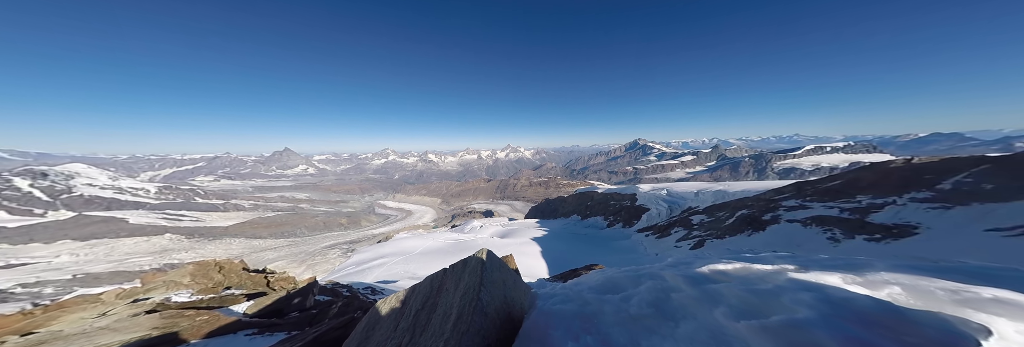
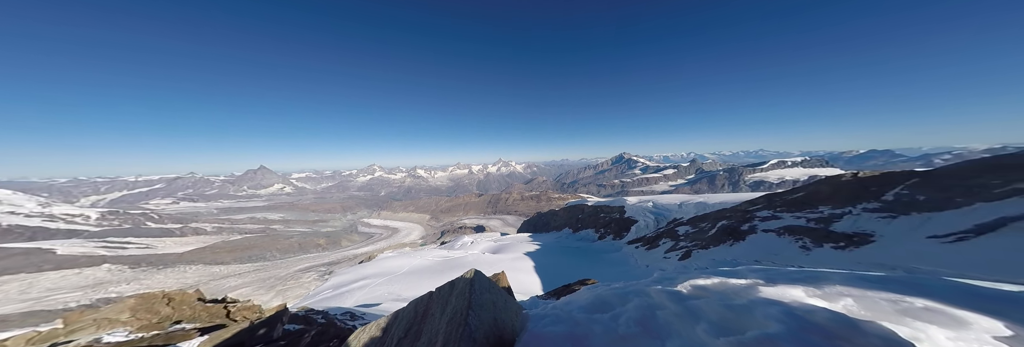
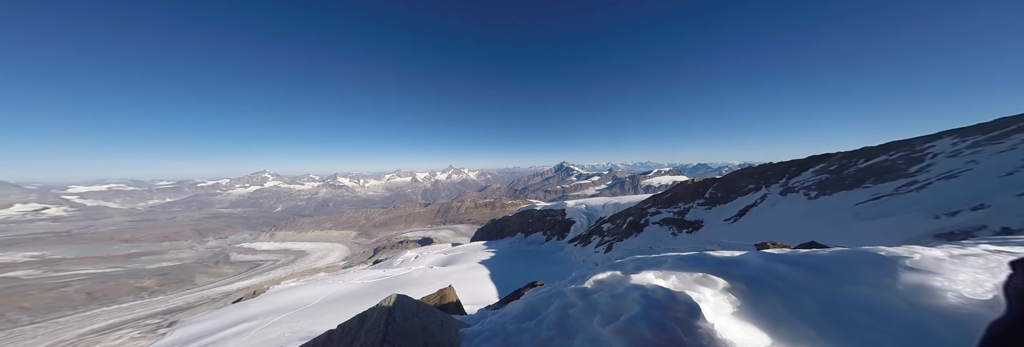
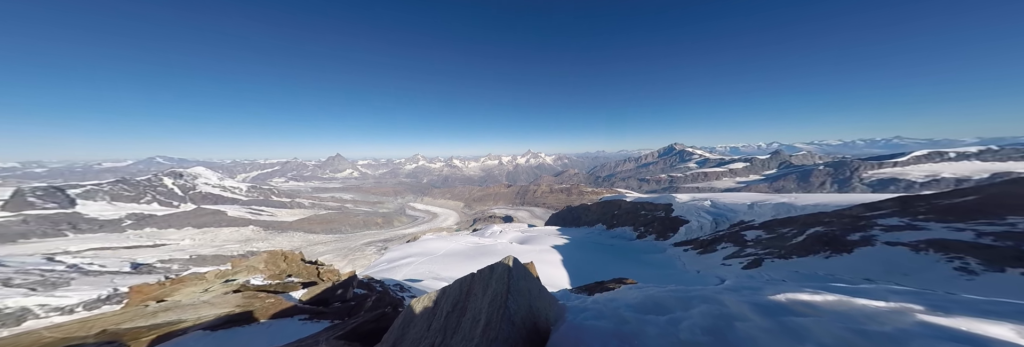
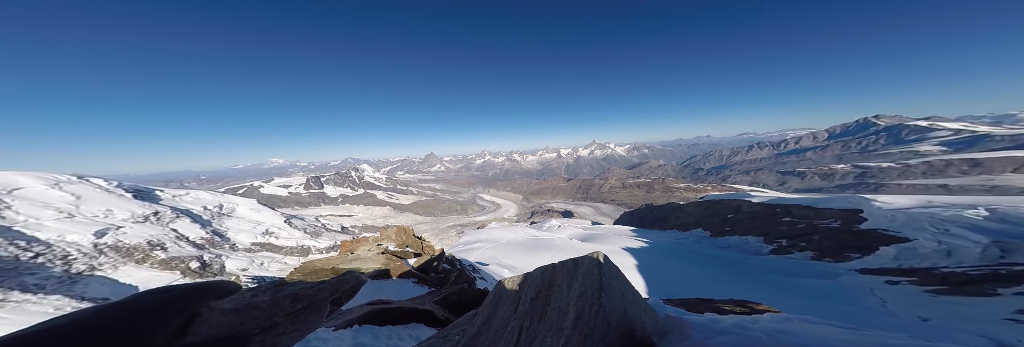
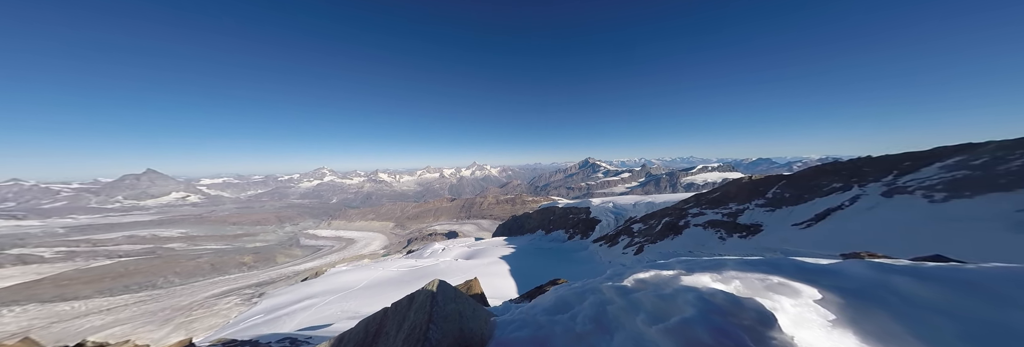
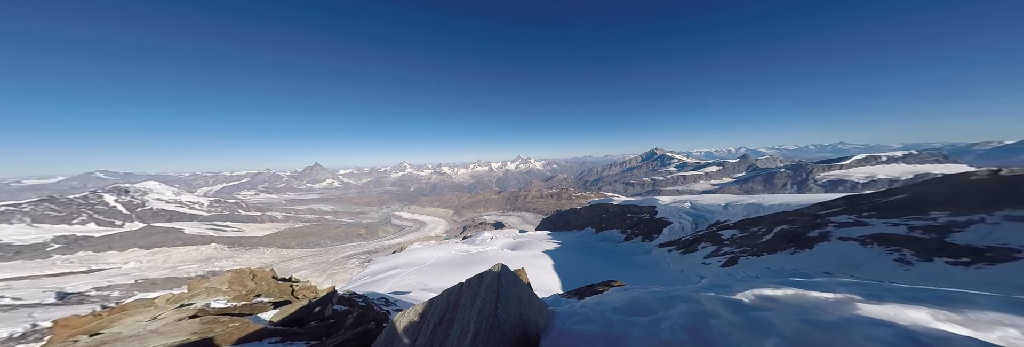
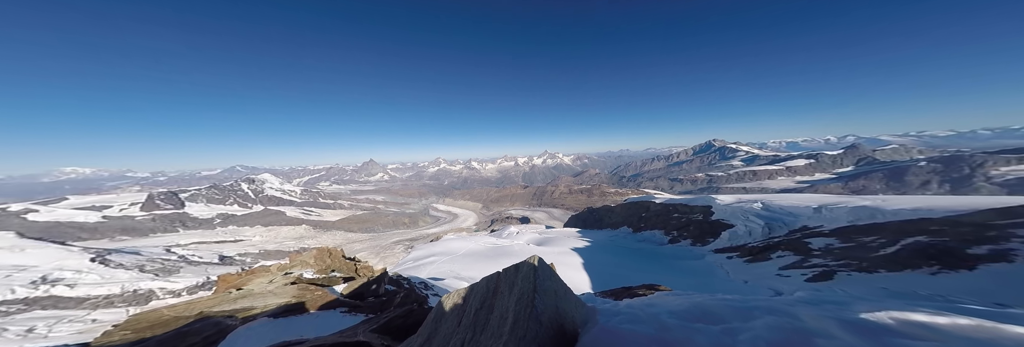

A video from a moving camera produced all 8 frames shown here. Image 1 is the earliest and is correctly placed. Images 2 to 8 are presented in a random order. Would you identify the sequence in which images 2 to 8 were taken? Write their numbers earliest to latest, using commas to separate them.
4, 5, 8, 7, 2, 6, 3
